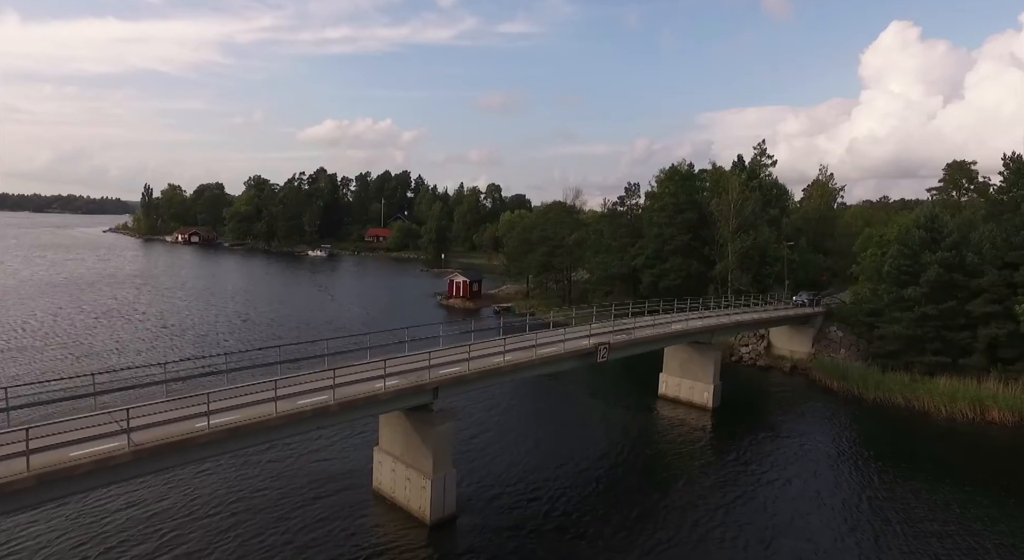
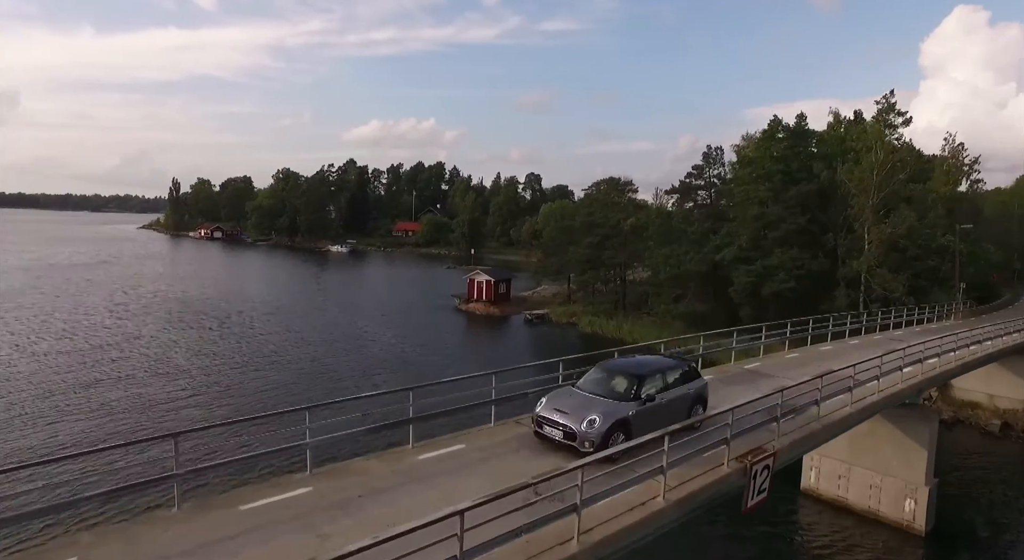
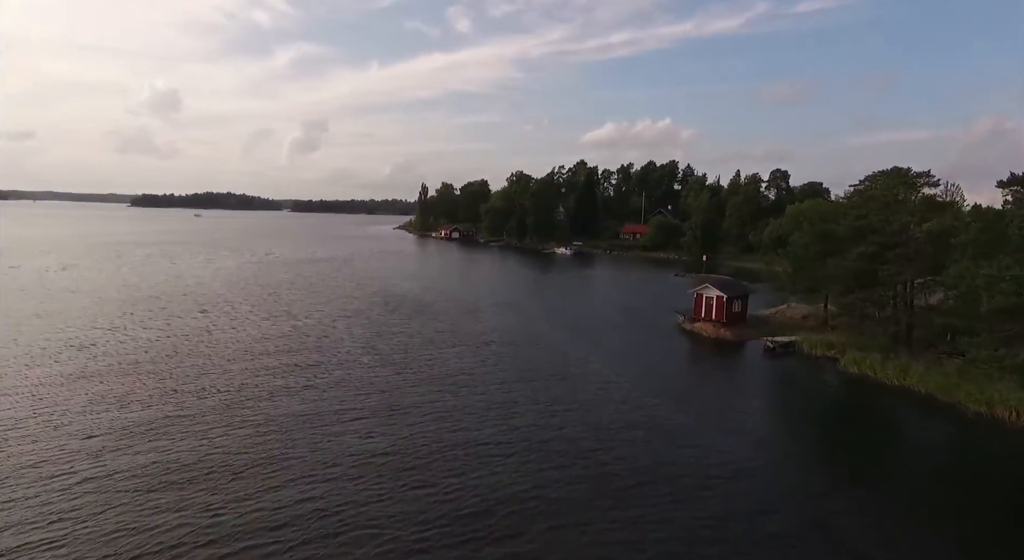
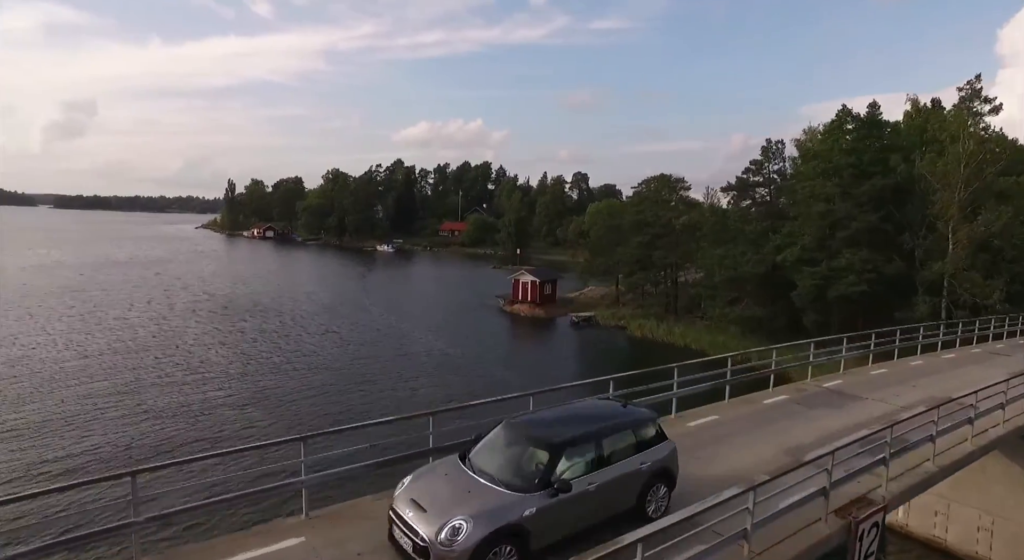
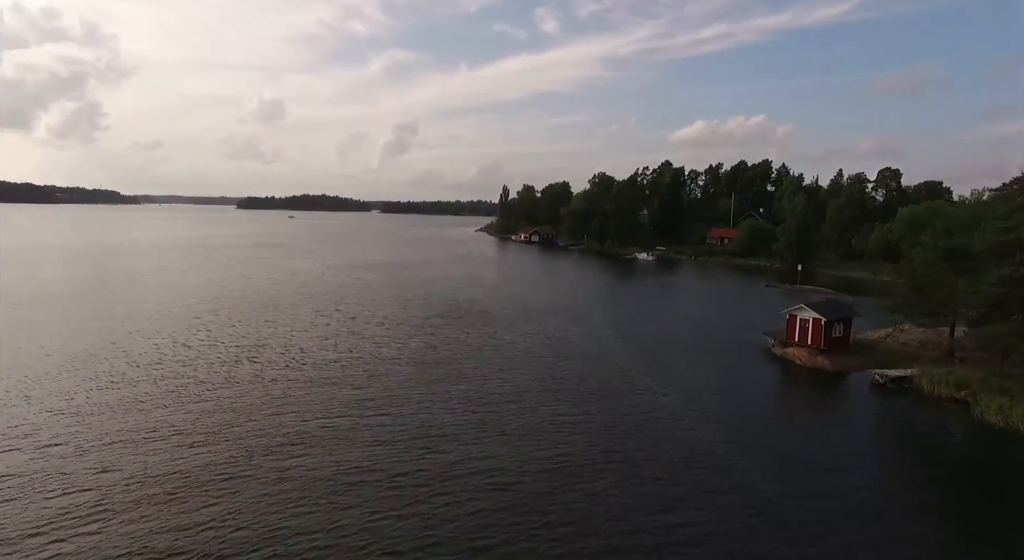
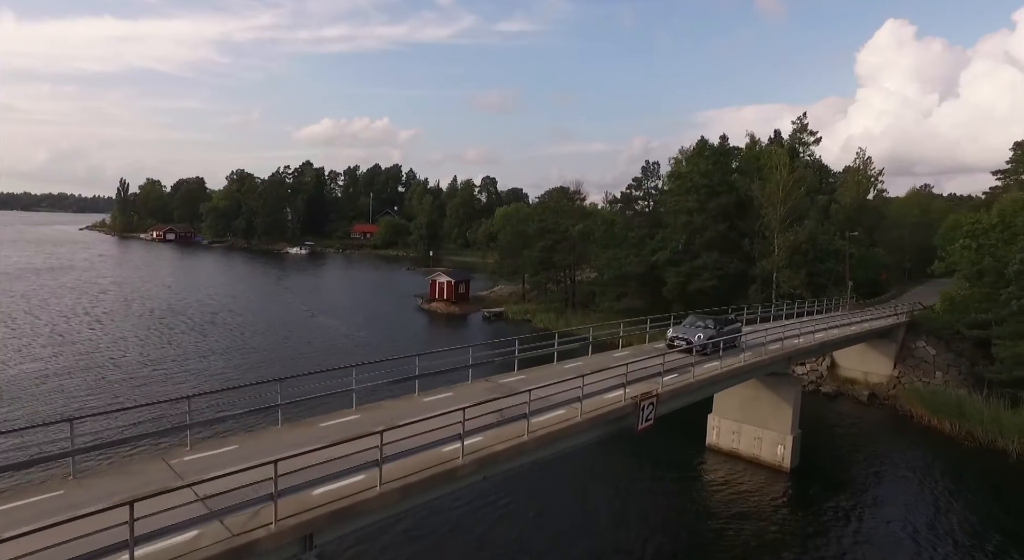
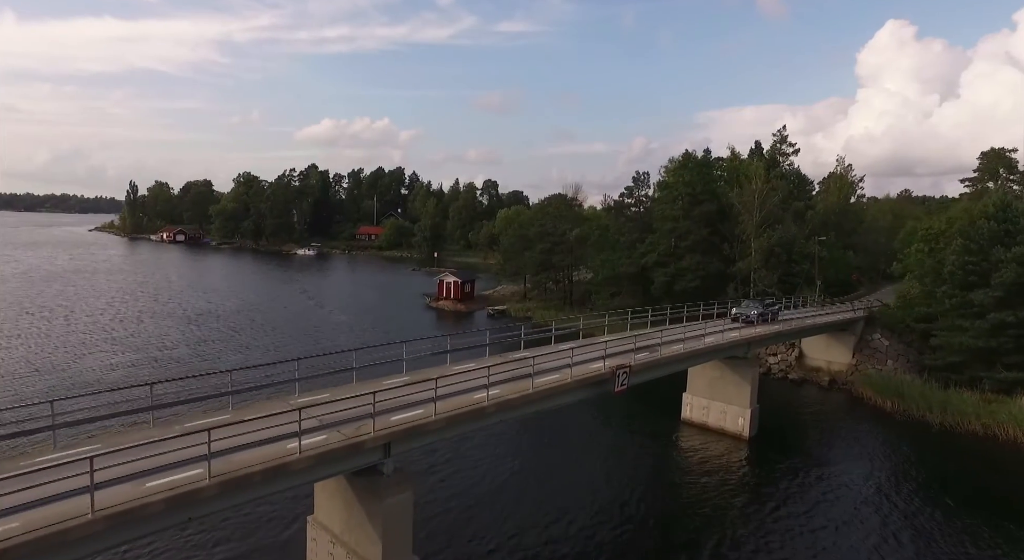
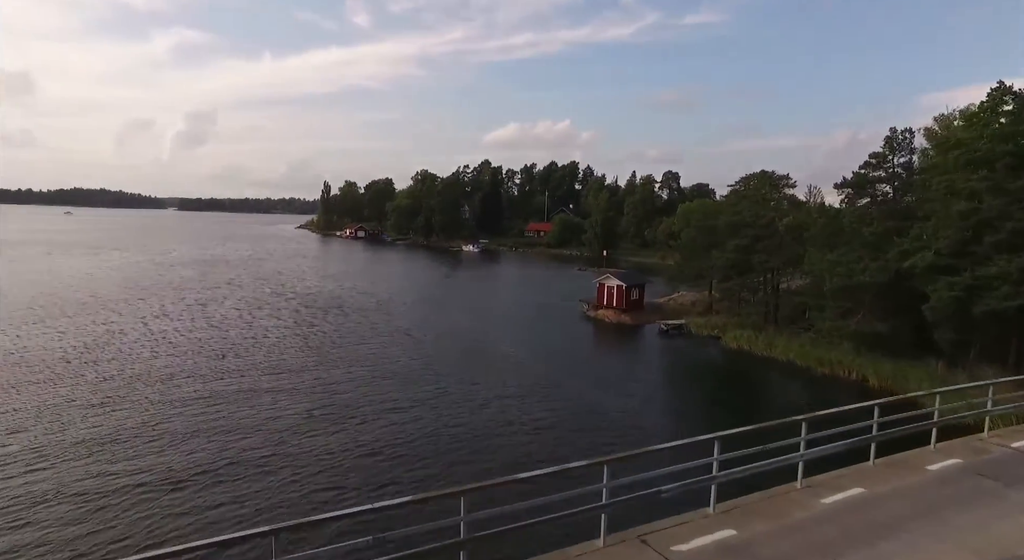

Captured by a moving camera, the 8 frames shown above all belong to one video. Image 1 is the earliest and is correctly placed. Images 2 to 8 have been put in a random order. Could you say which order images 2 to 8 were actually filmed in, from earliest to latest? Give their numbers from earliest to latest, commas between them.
7, 6, 2, 4, 8, 3, 5
